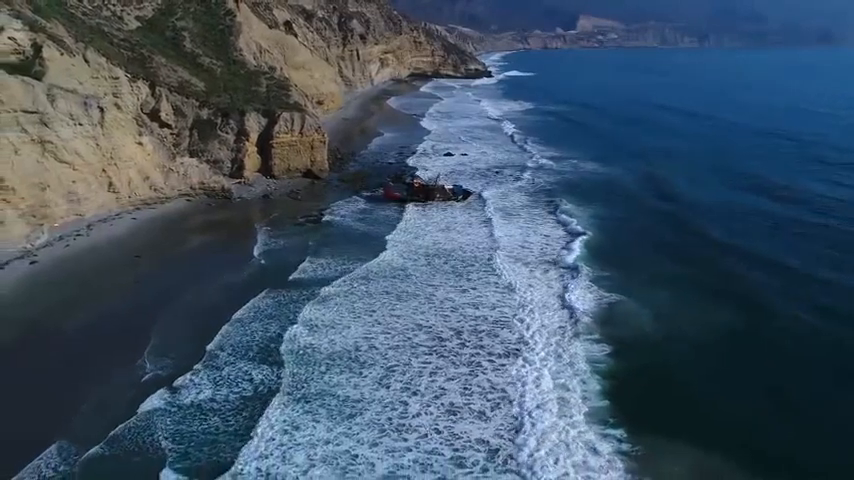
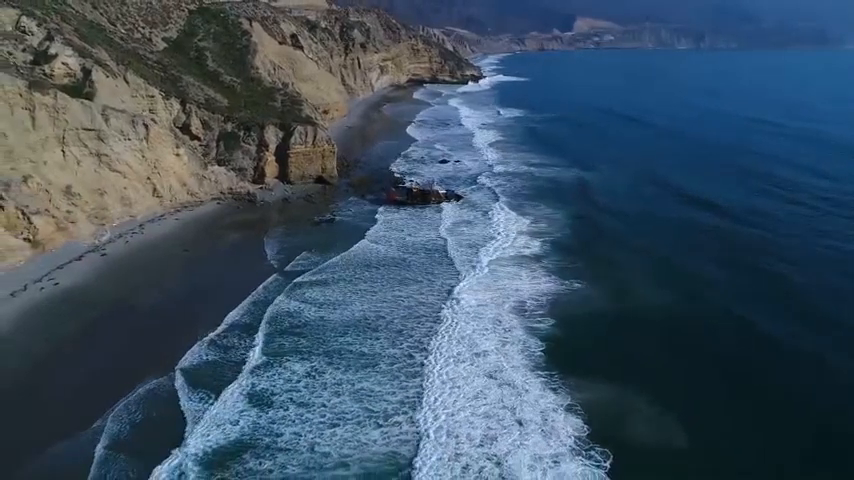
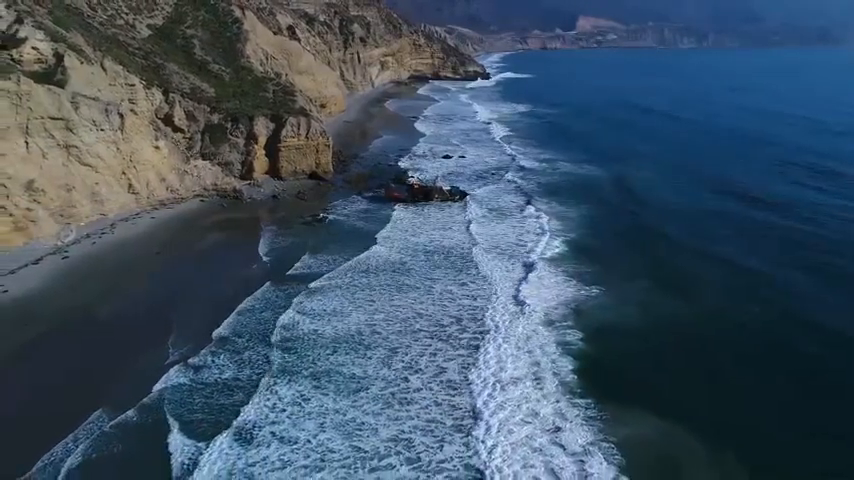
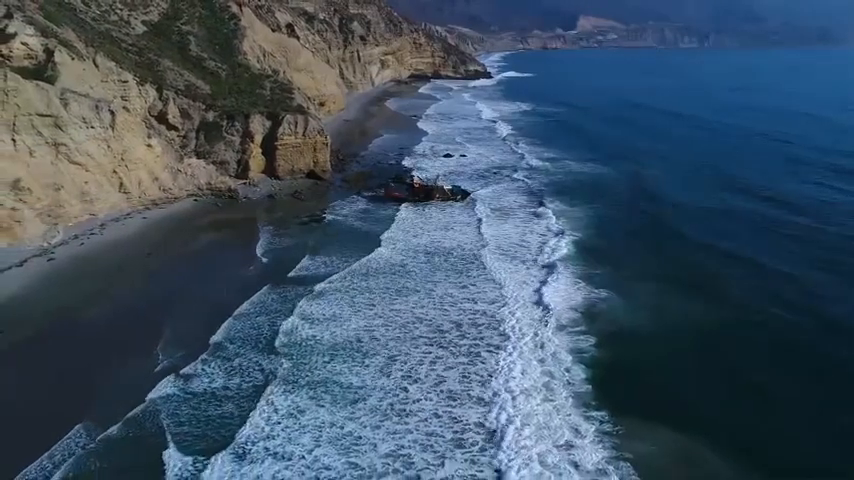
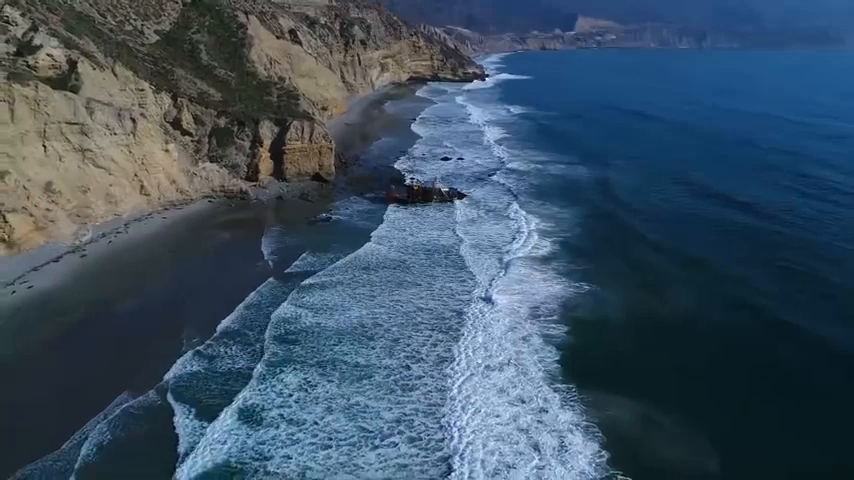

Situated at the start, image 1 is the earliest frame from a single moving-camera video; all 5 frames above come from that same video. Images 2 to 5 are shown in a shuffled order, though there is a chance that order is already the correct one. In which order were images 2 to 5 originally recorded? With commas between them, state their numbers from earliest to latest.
4, 3, 5, 2
